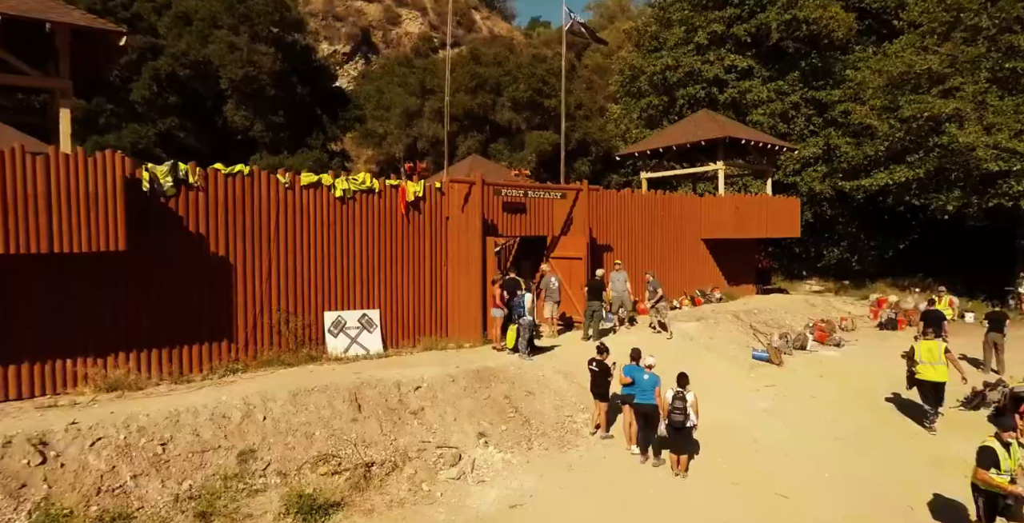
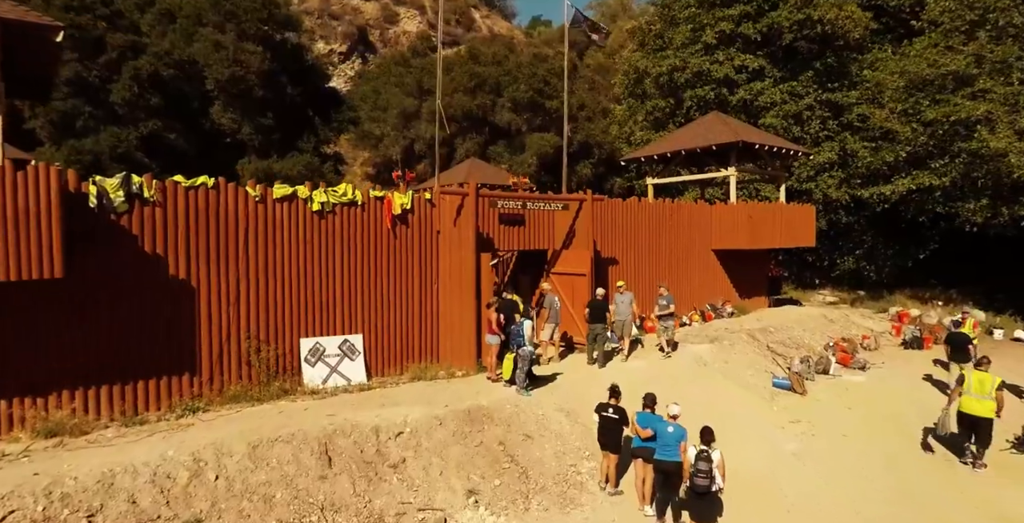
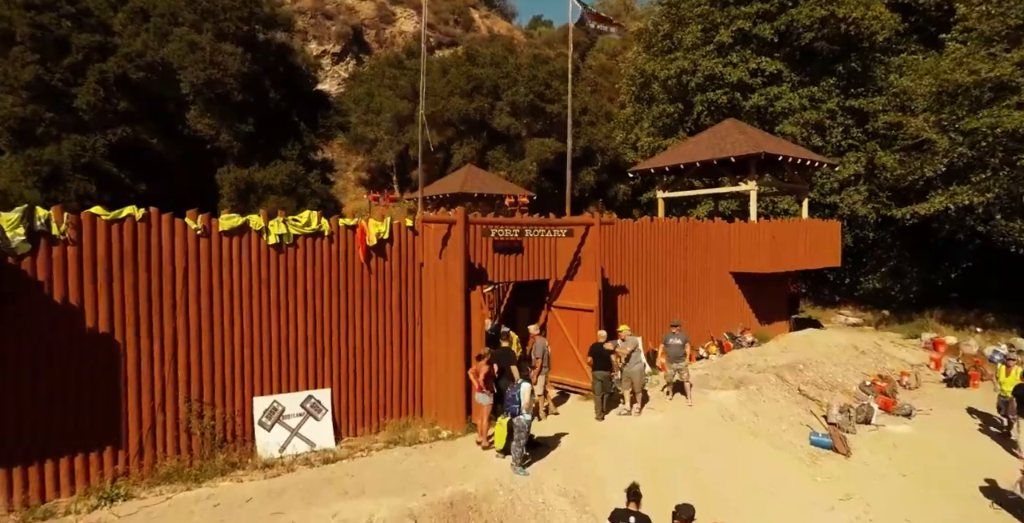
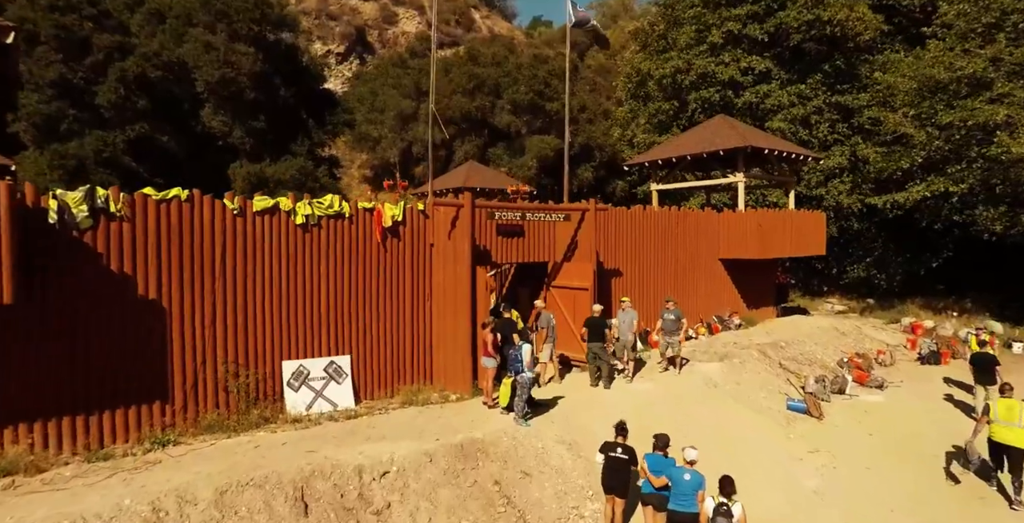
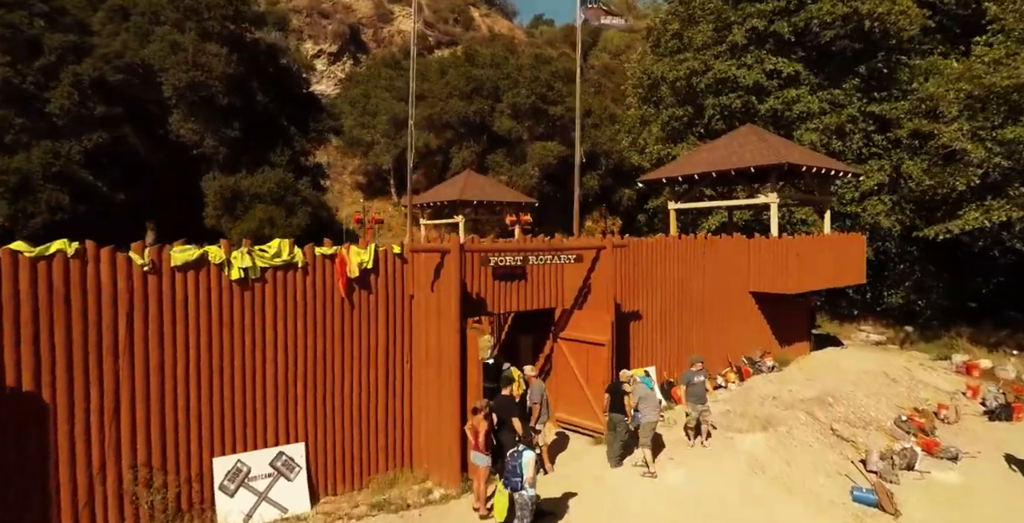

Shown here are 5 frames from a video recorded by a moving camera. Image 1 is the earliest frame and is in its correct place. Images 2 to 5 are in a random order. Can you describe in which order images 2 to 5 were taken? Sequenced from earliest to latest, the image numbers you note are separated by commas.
2, 4, 3, 5
